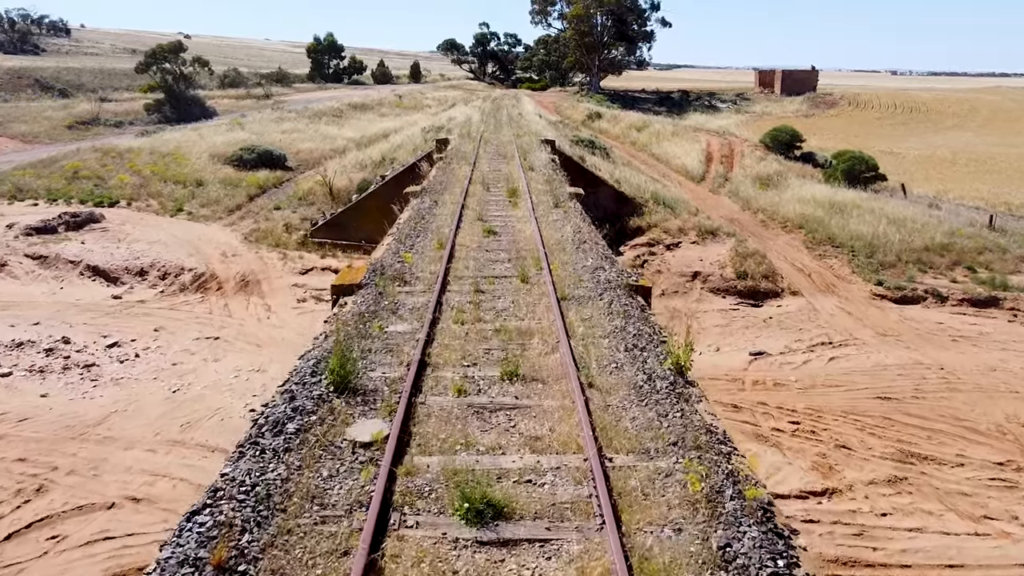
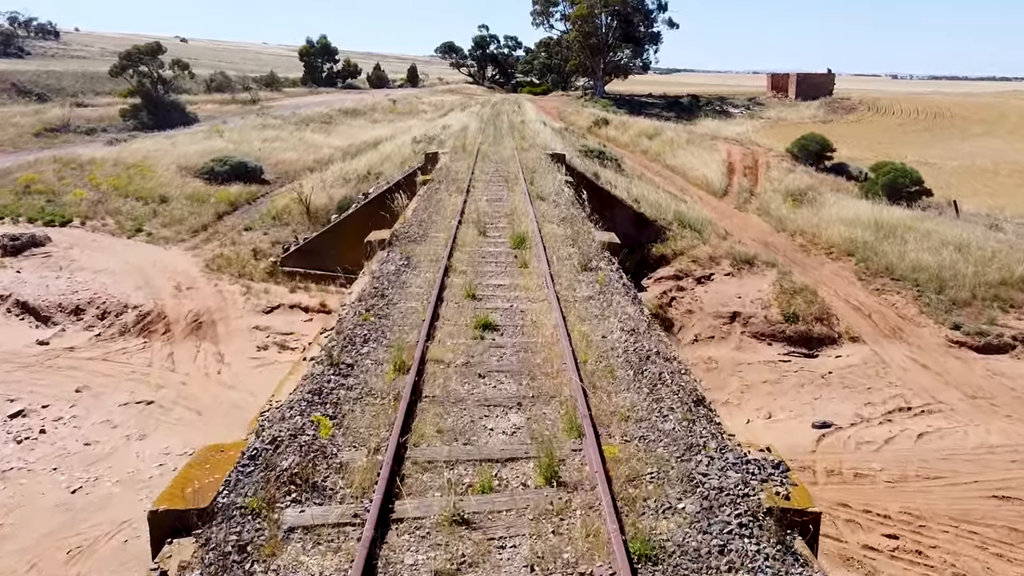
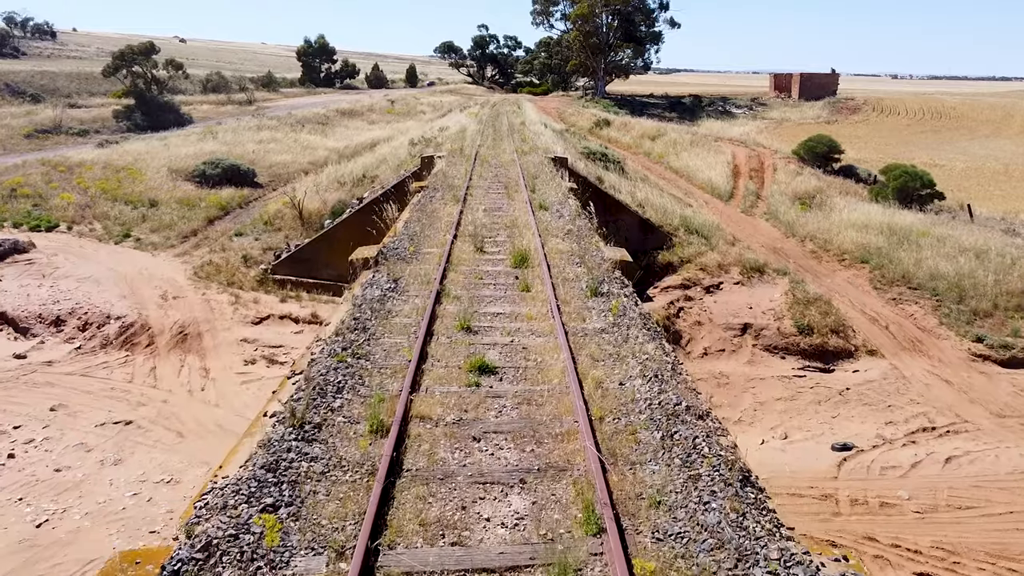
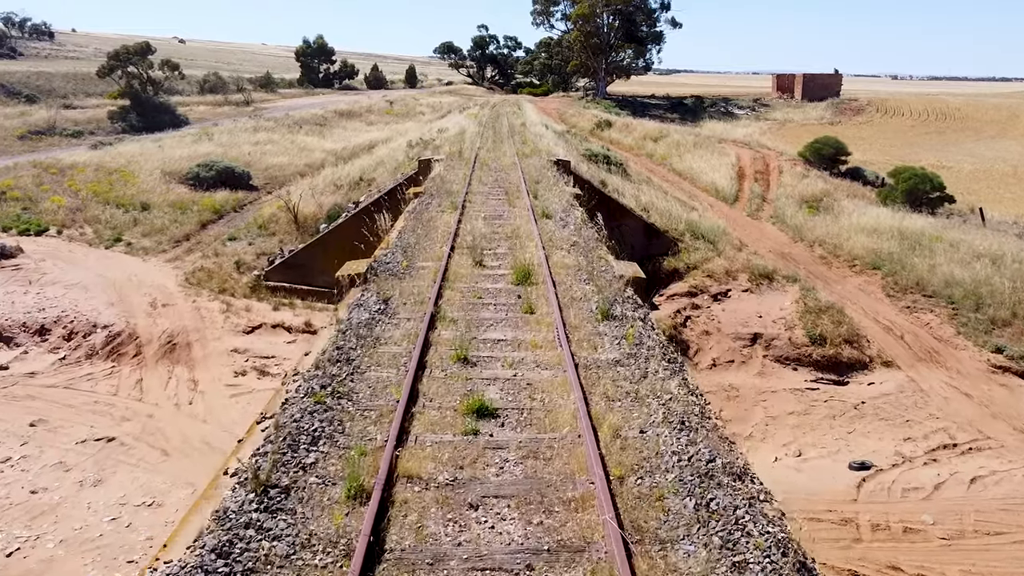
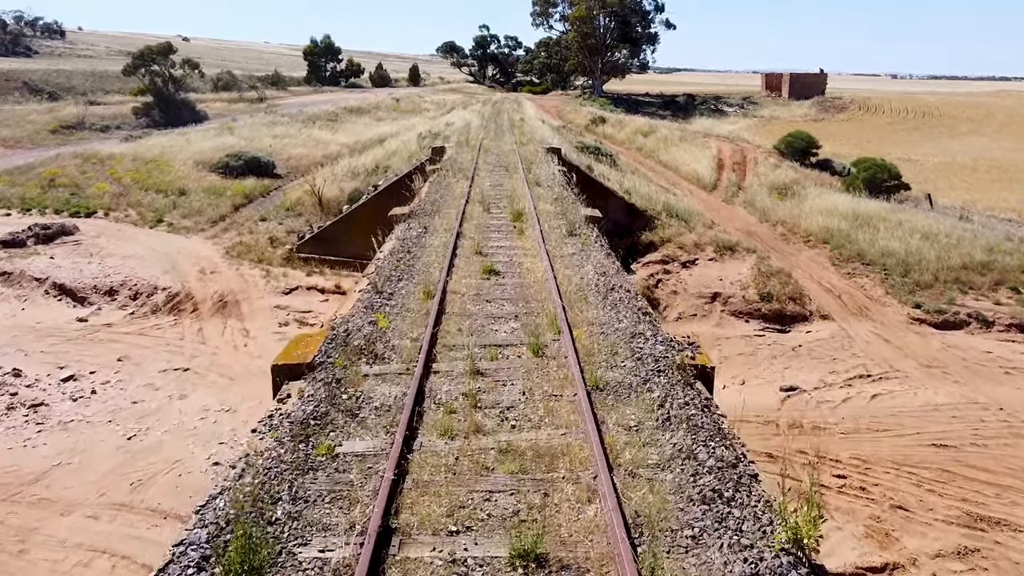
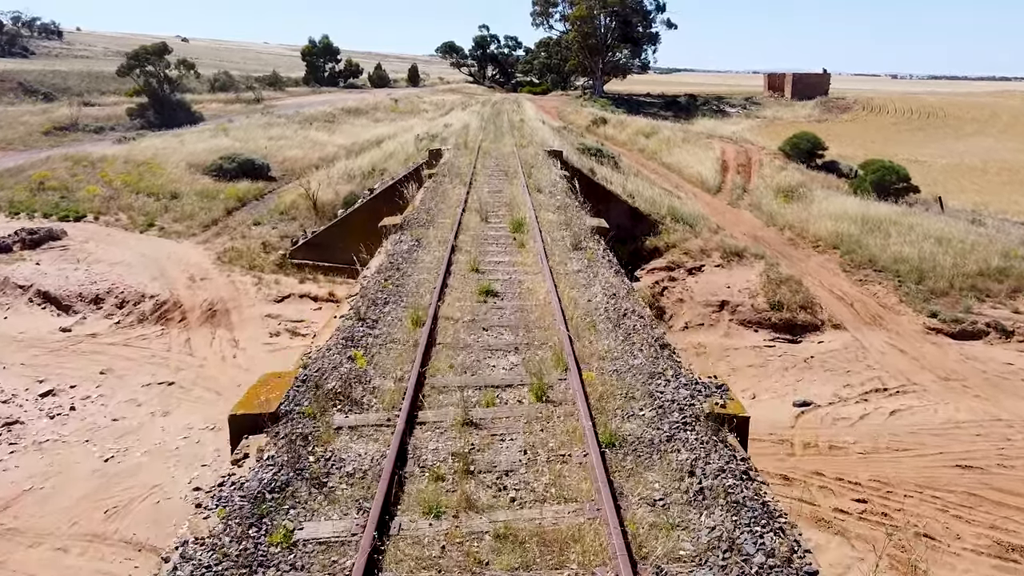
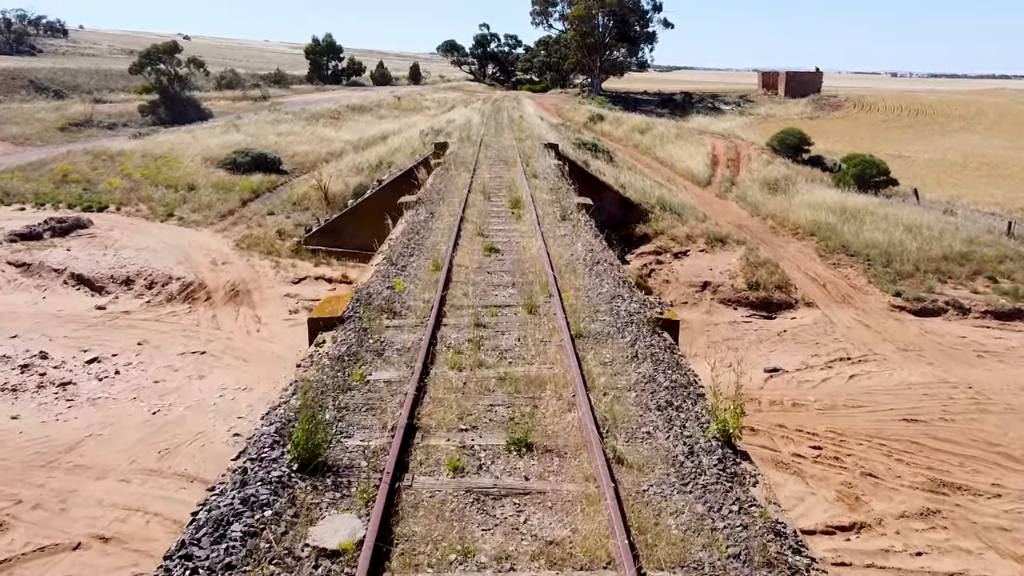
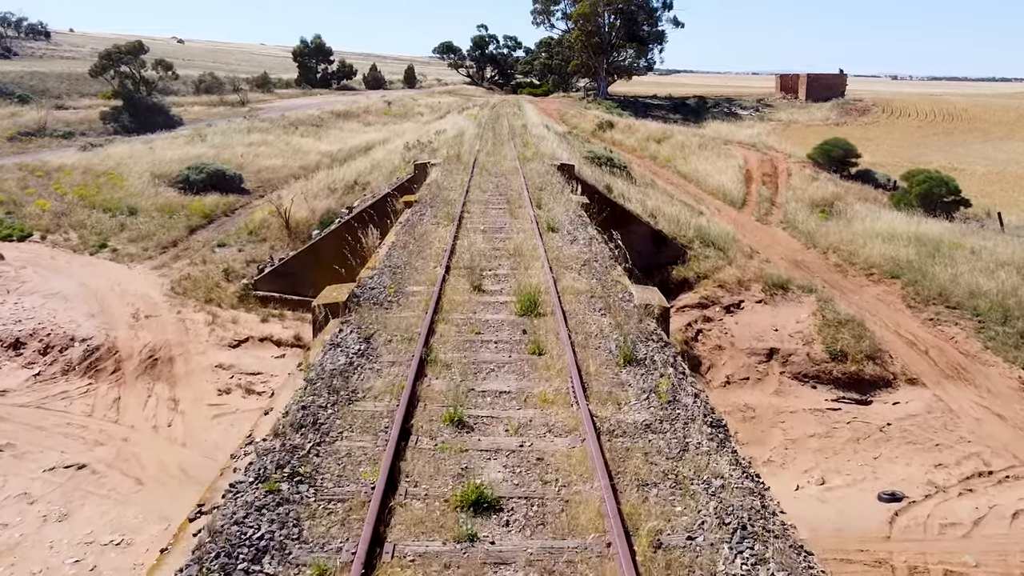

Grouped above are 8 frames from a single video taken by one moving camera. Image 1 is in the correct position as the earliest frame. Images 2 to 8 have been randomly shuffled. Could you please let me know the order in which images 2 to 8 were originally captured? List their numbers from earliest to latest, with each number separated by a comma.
7, 5, 6, 2, 3, 4, 8
